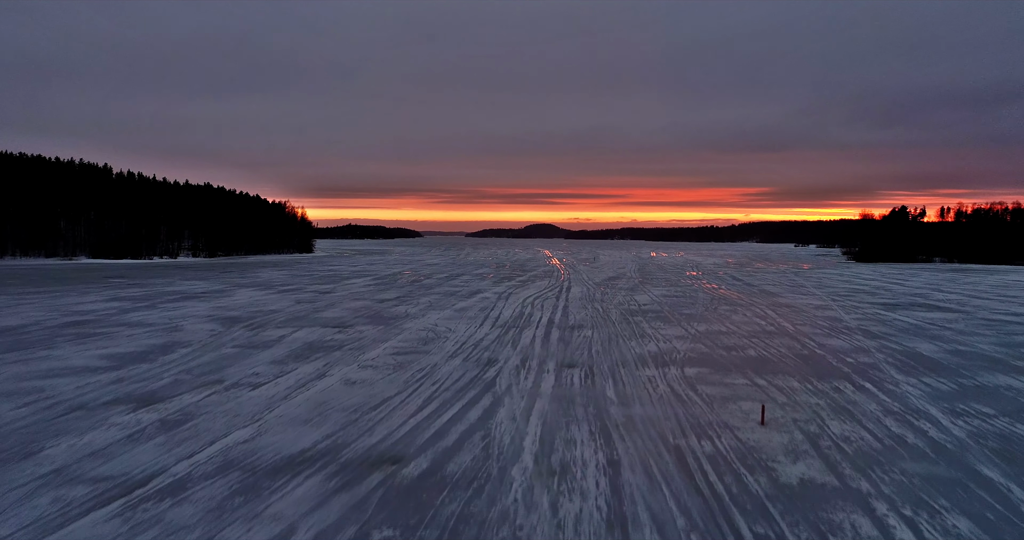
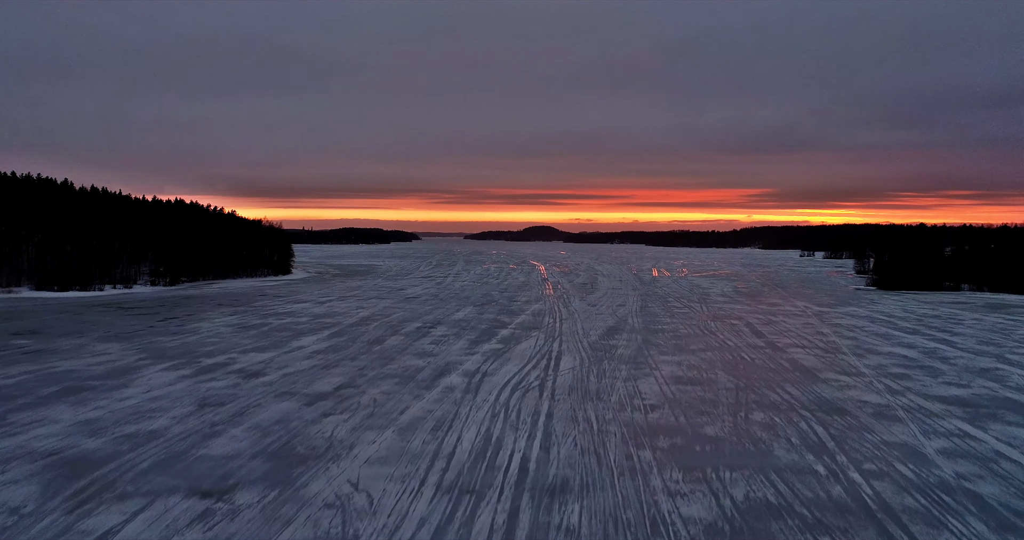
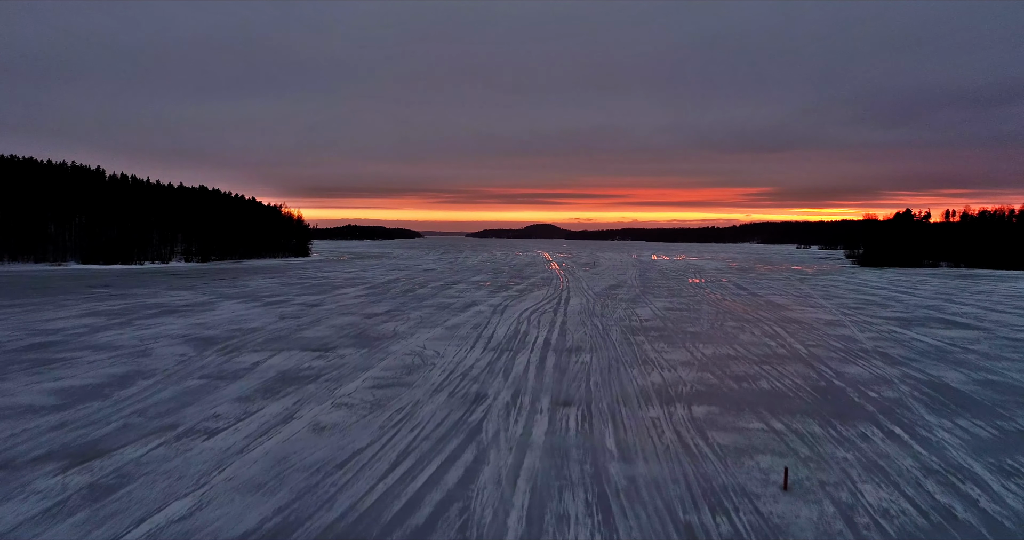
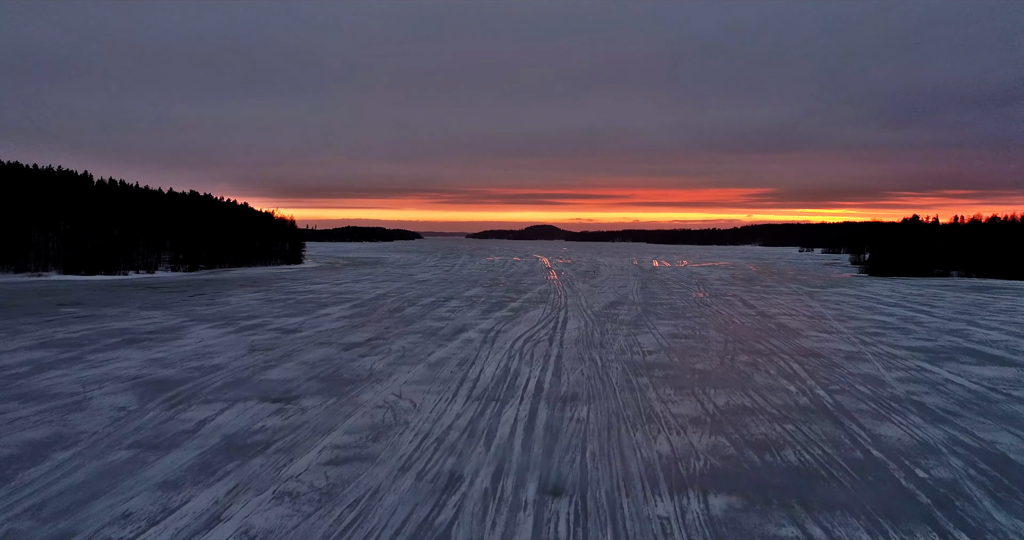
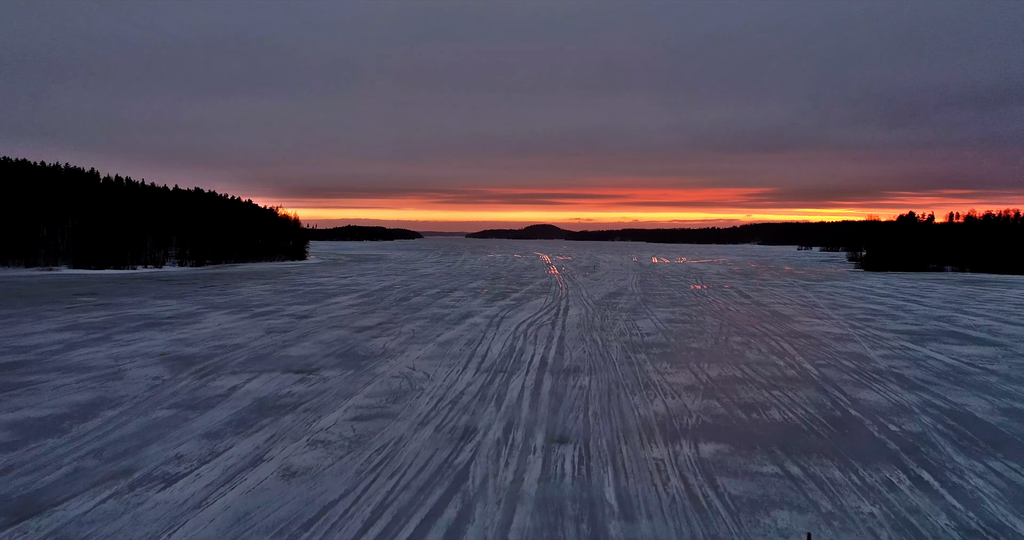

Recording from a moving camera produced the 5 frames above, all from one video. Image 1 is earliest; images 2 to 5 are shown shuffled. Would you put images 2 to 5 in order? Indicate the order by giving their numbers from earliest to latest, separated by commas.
3, 5, 4, 2
